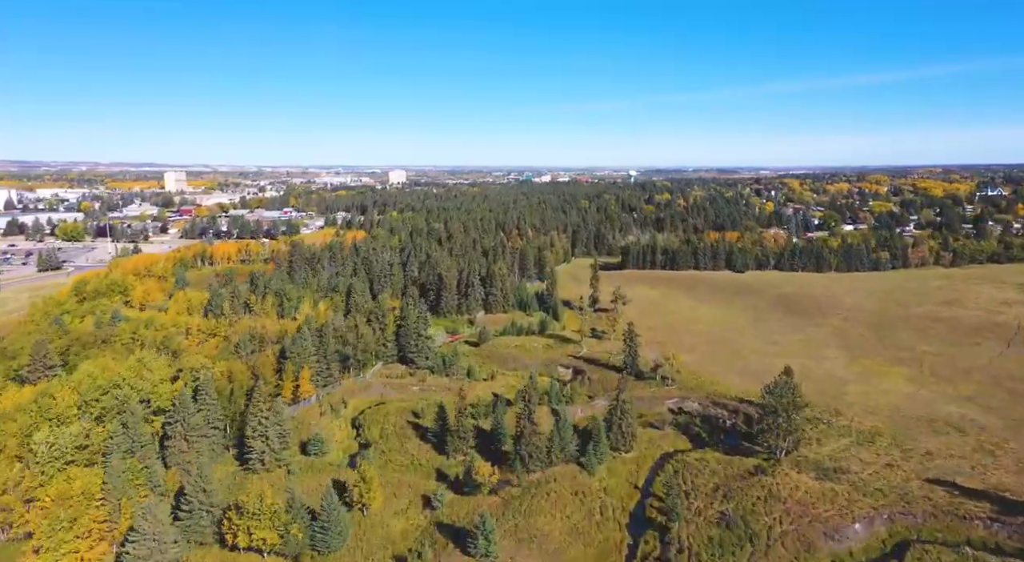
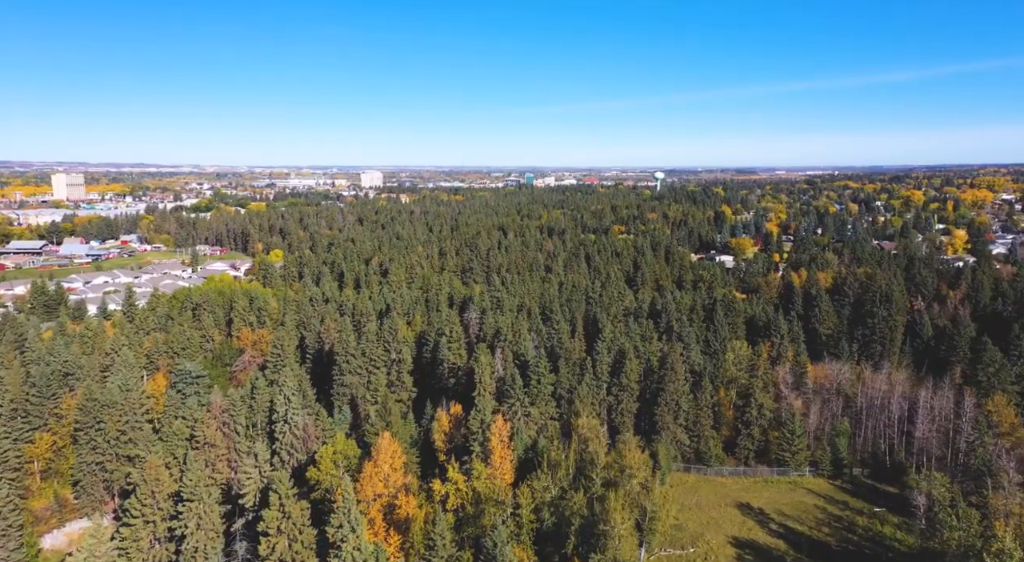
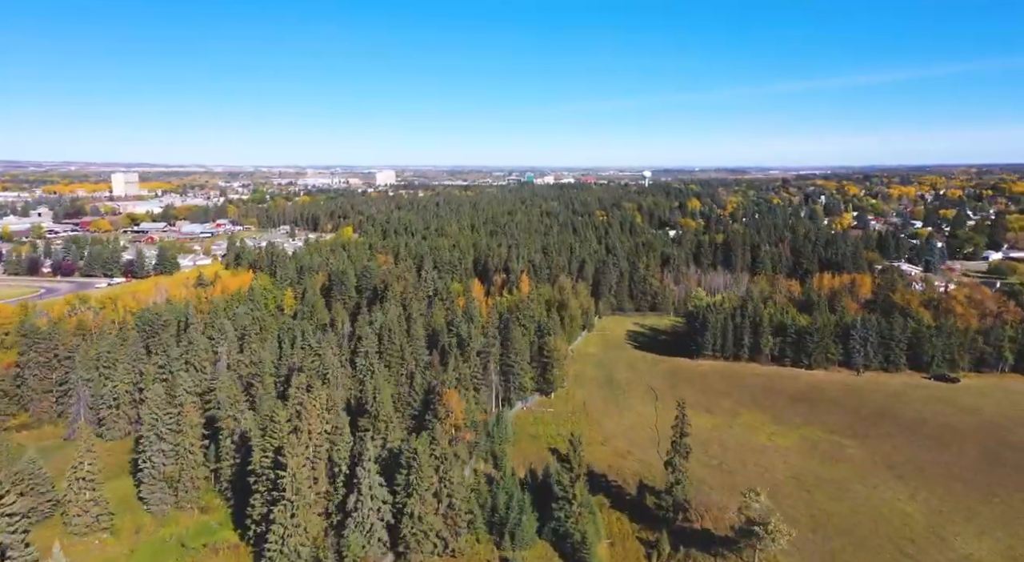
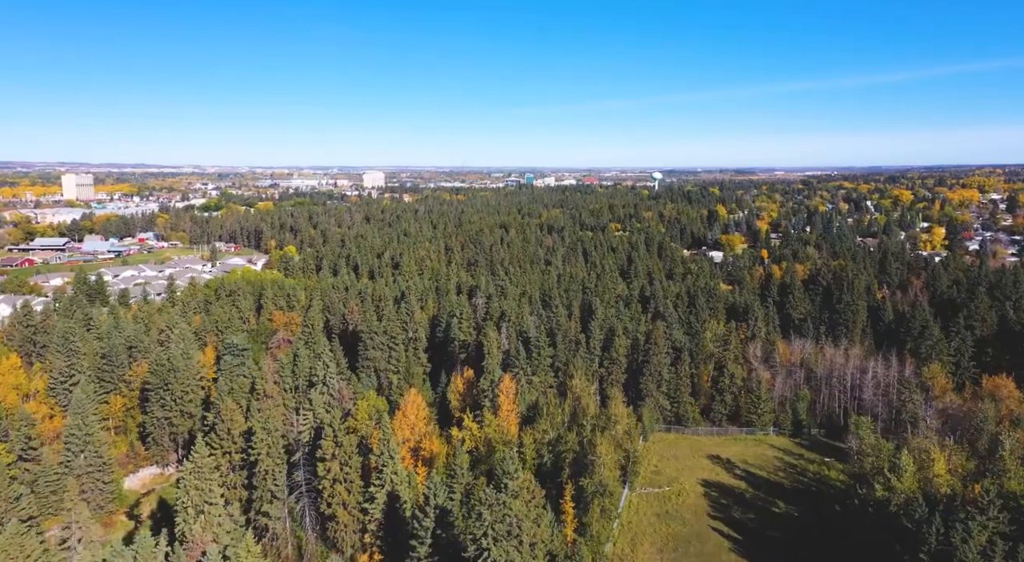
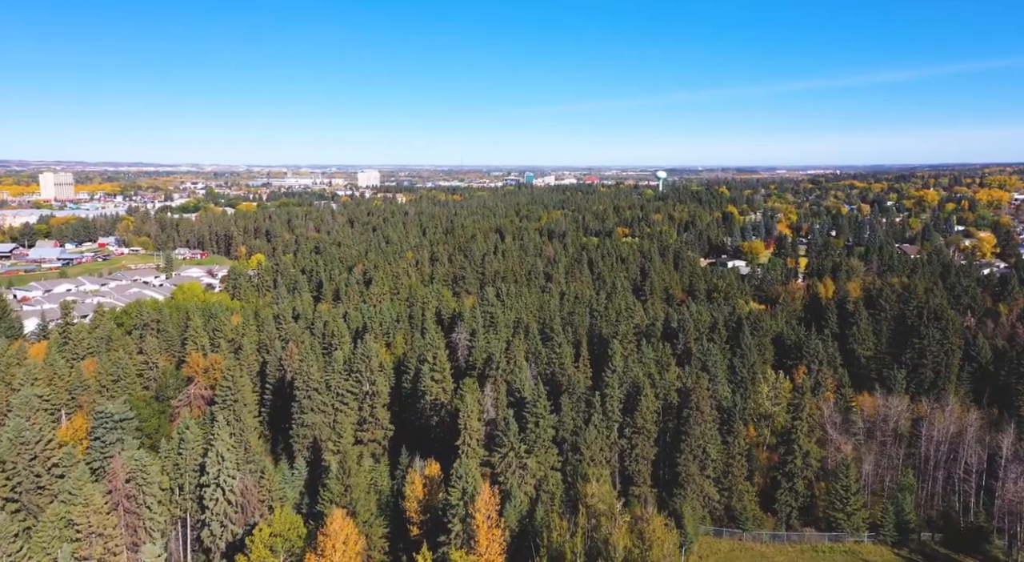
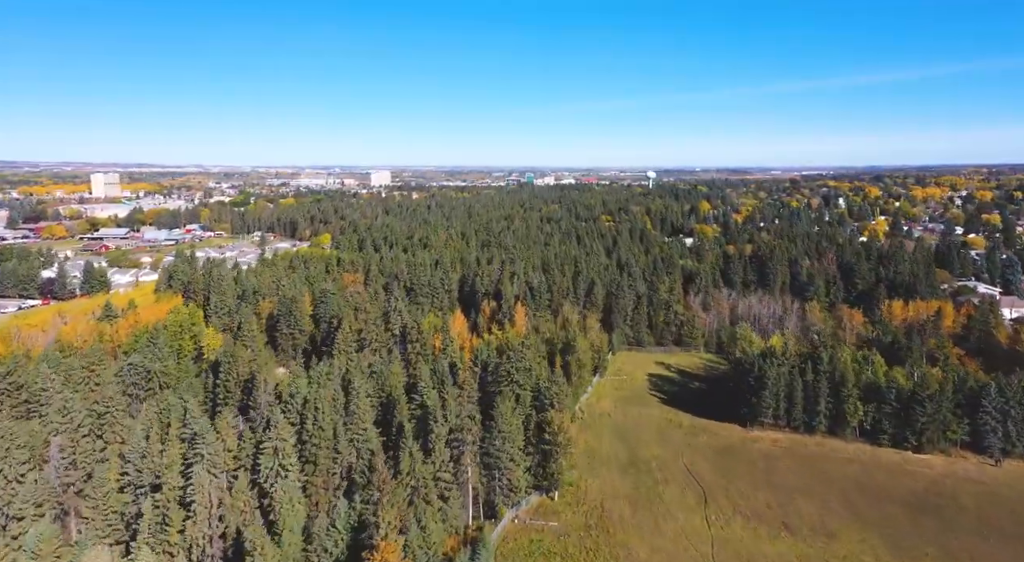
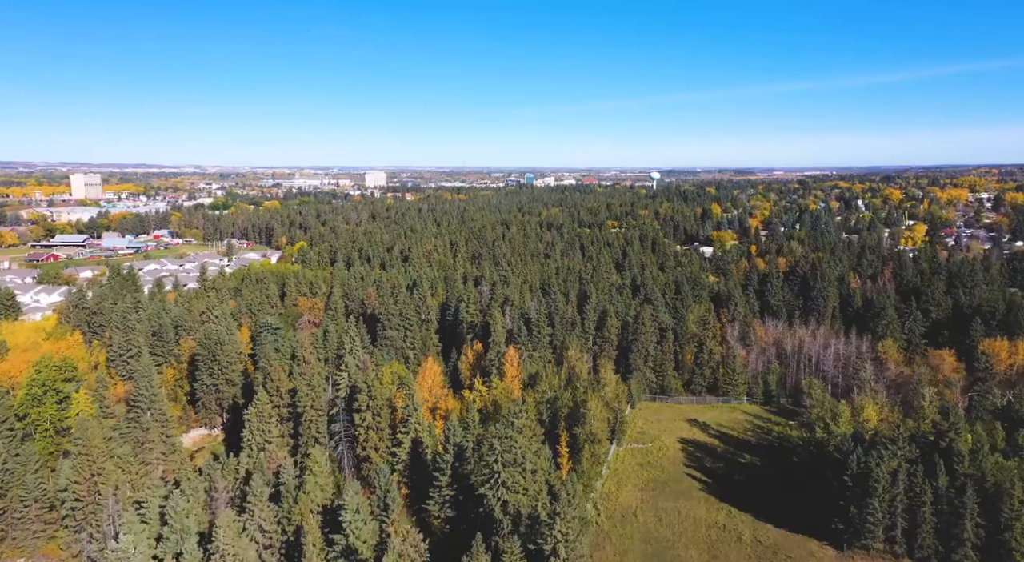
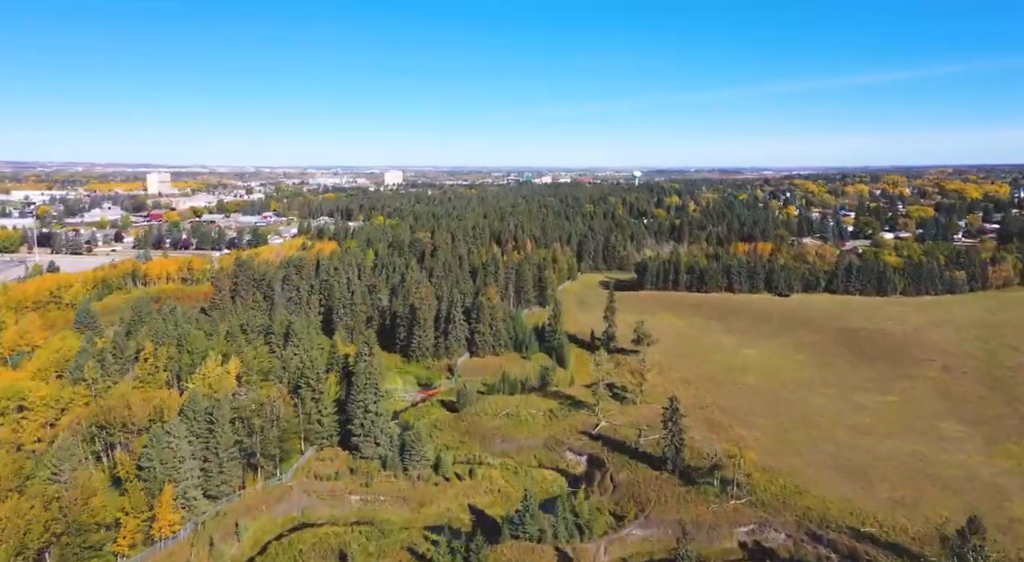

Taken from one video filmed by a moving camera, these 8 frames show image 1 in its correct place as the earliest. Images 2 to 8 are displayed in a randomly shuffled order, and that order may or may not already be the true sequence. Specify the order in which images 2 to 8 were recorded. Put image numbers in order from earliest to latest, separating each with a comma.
8, 3, 6, 7, 4, 2, 5
